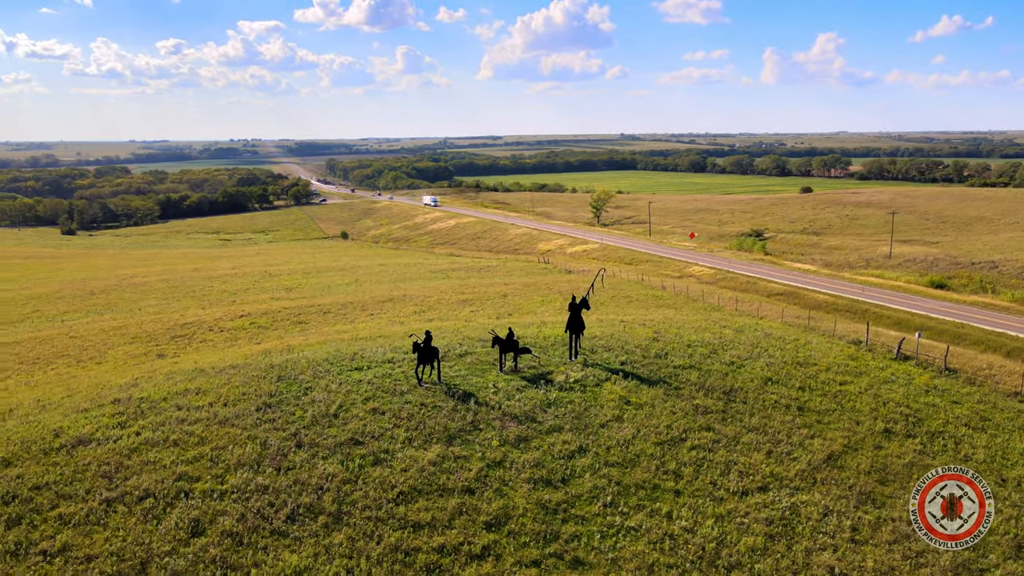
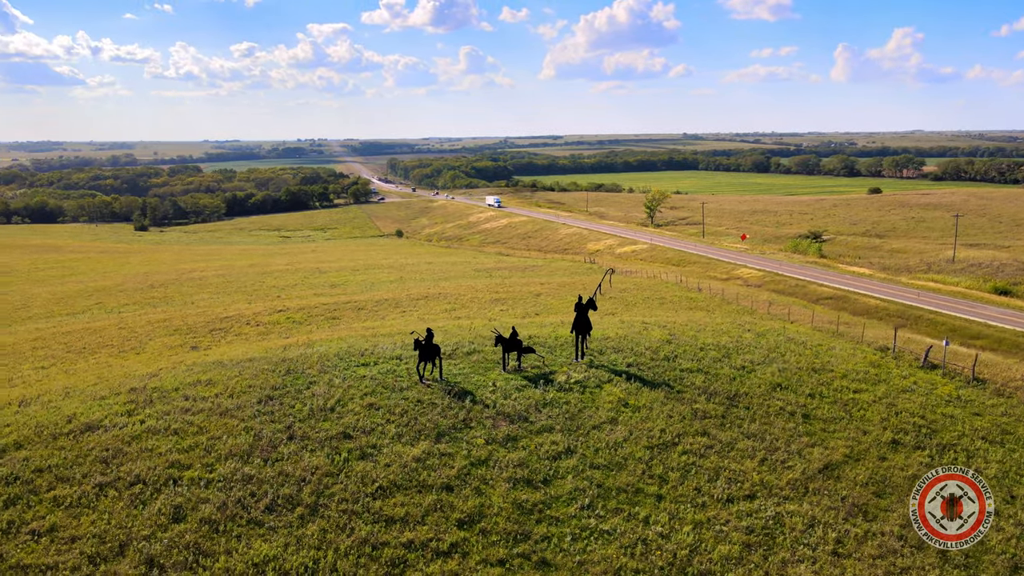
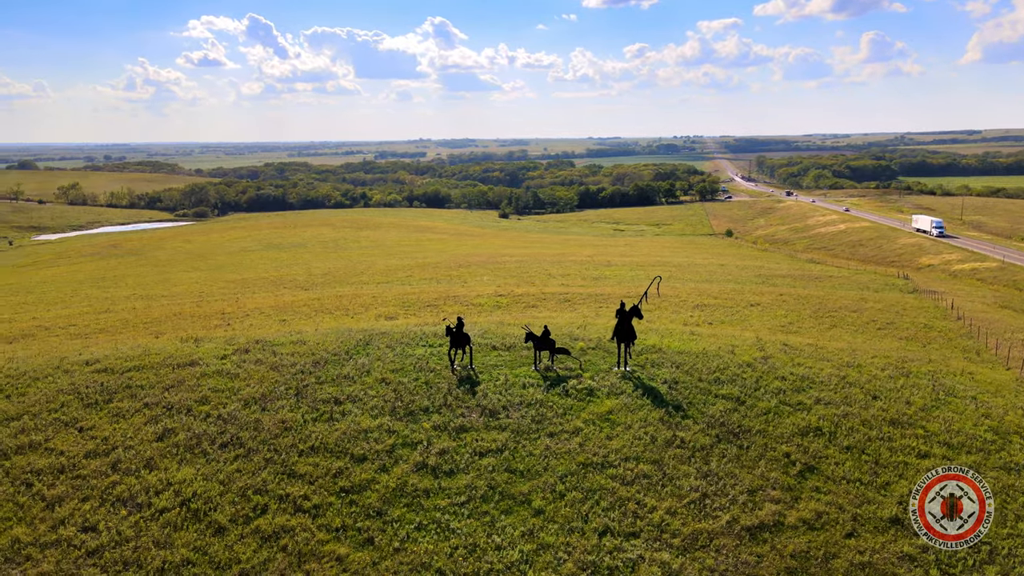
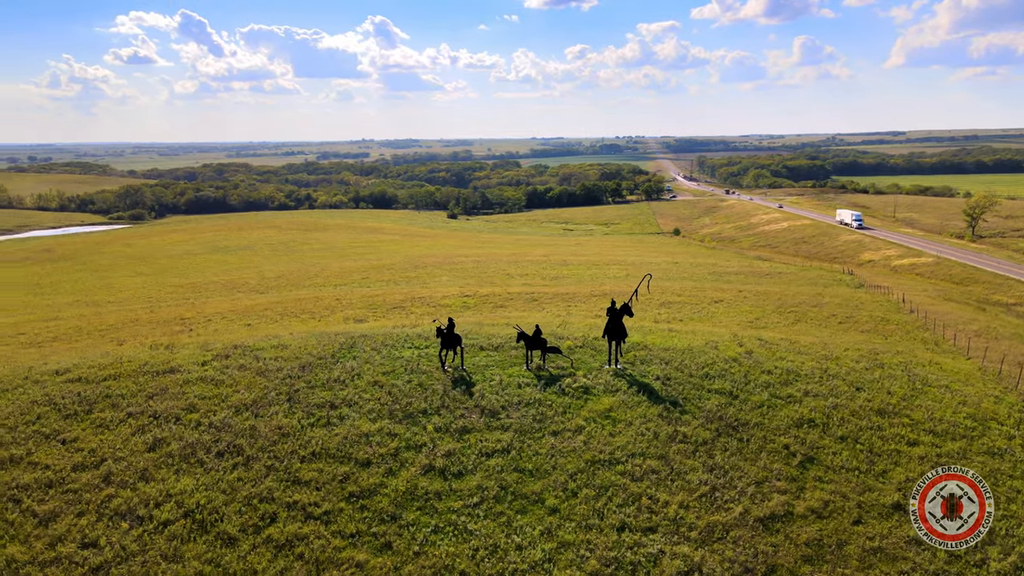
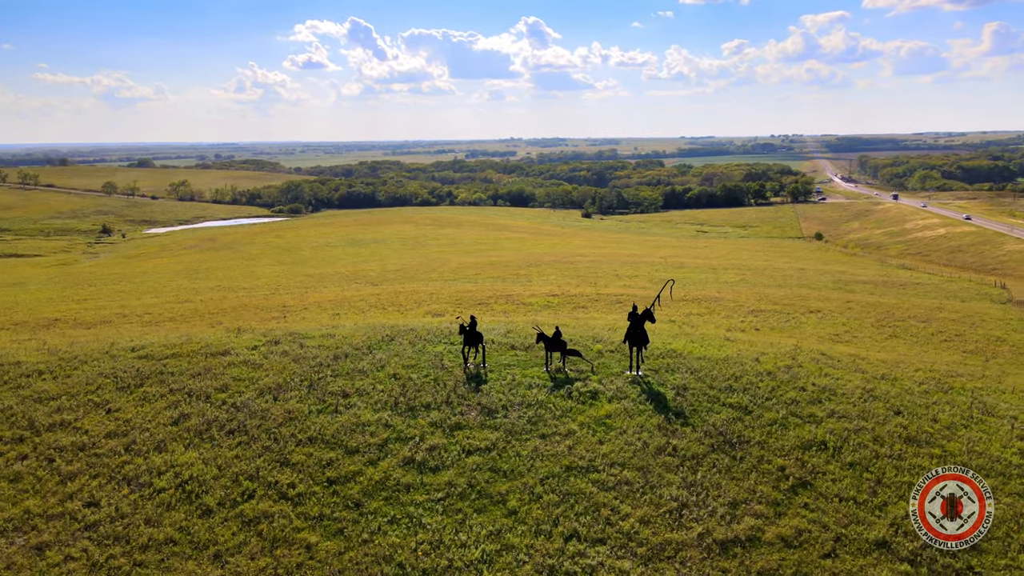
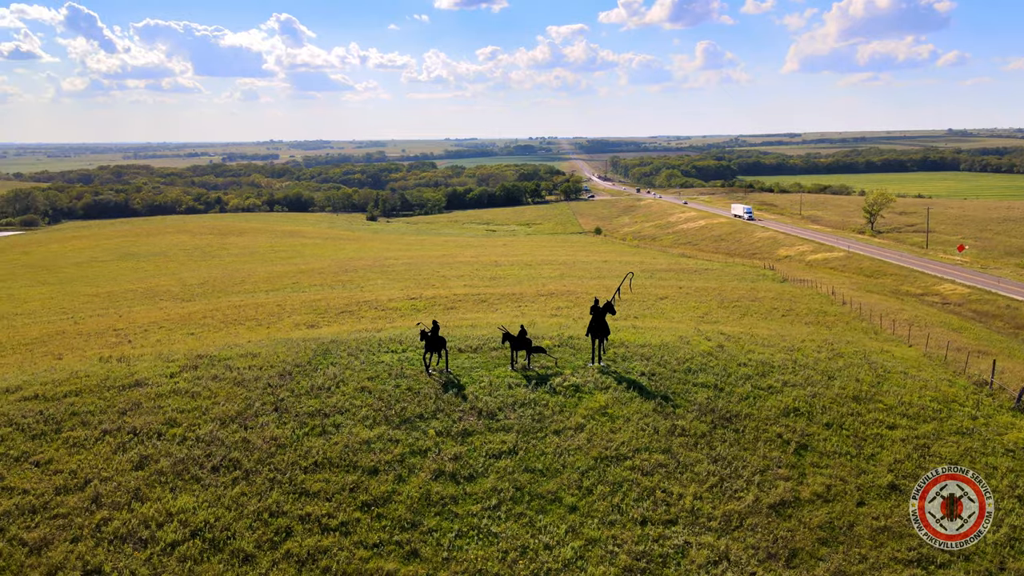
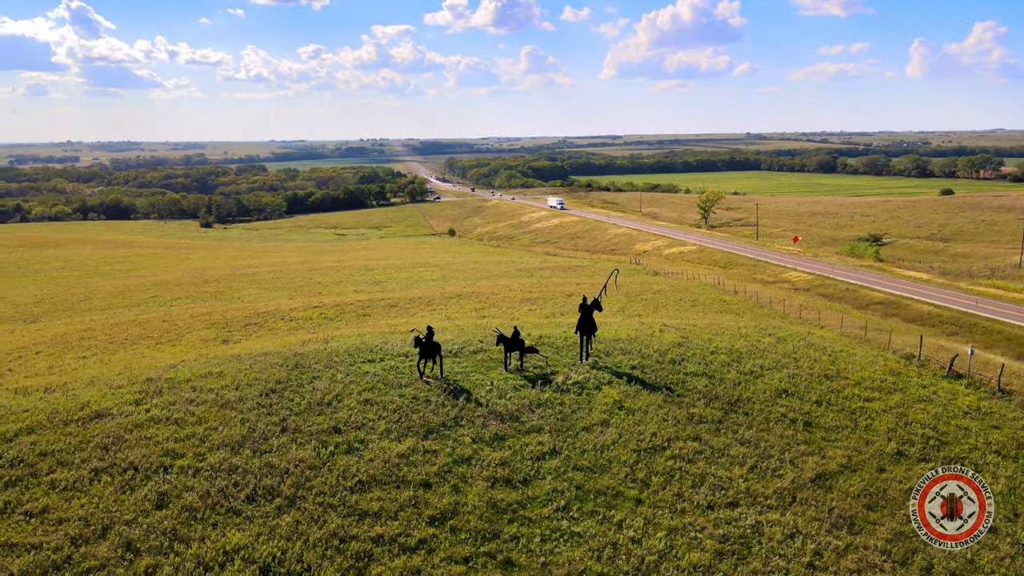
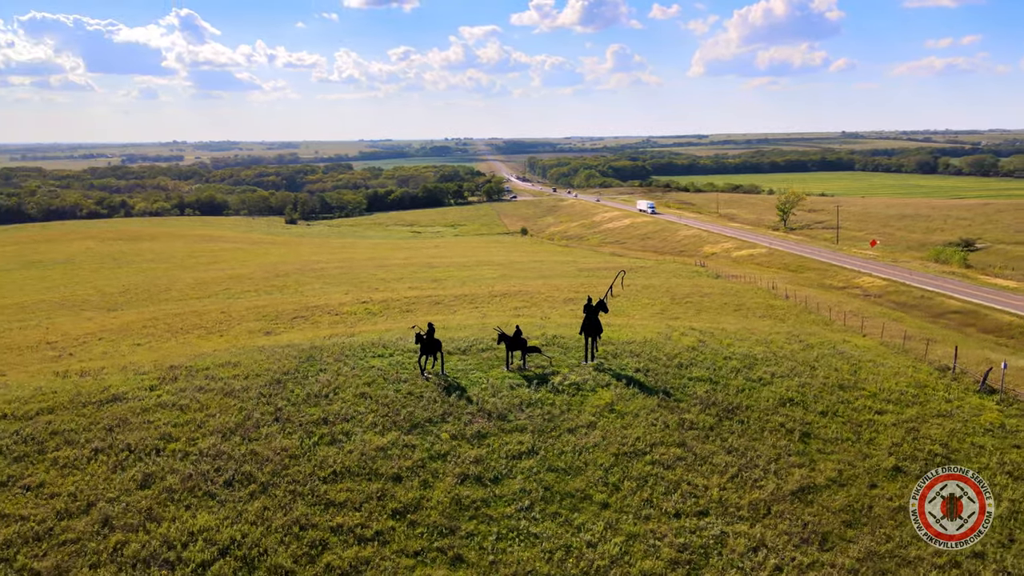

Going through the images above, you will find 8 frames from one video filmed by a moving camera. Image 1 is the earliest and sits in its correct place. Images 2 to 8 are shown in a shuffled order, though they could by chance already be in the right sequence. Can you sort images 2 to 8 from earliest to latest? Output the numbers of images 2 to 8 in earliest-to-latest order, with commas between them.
2, 7, 8, 6, 4, 3, 5
